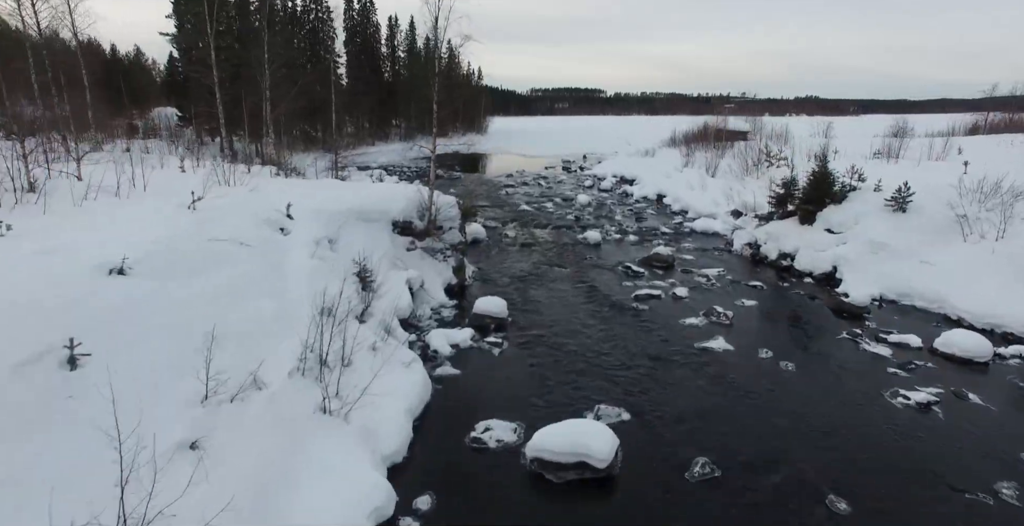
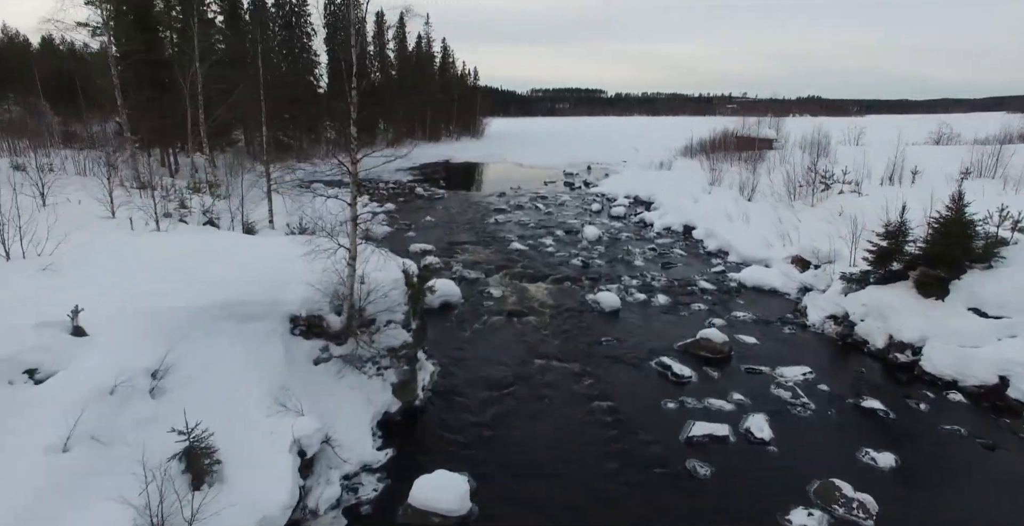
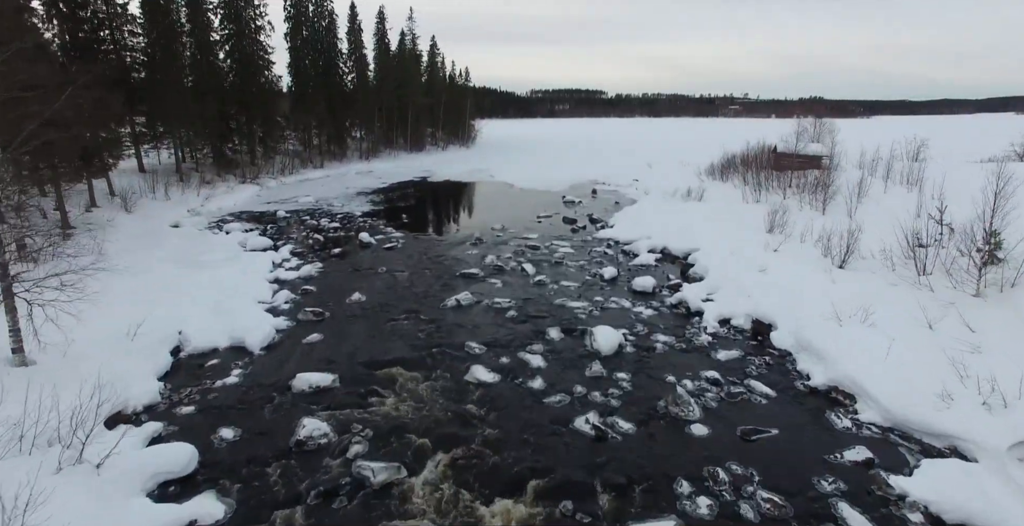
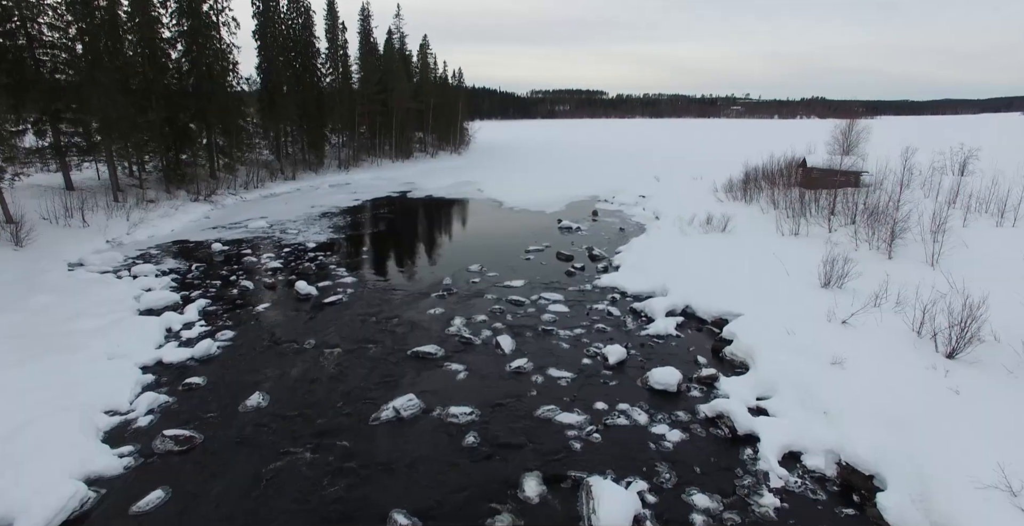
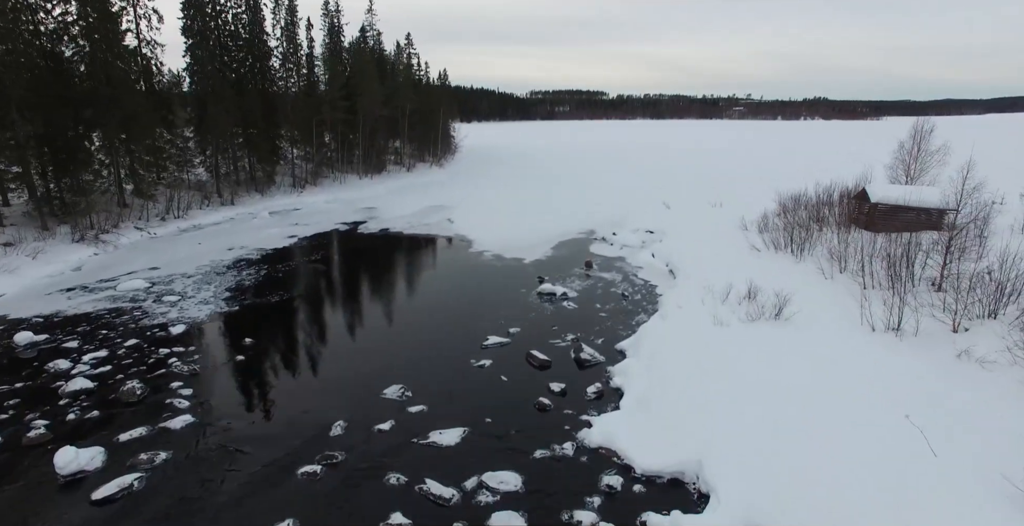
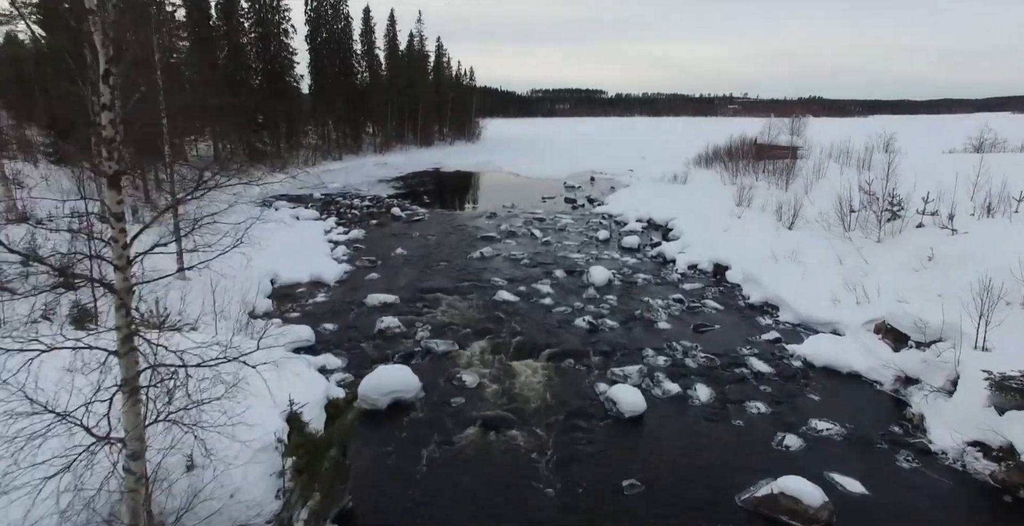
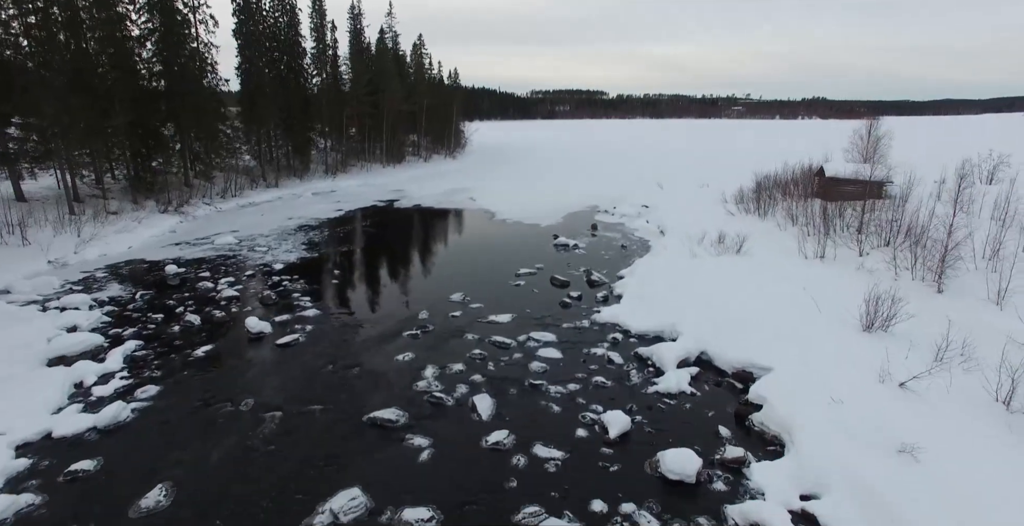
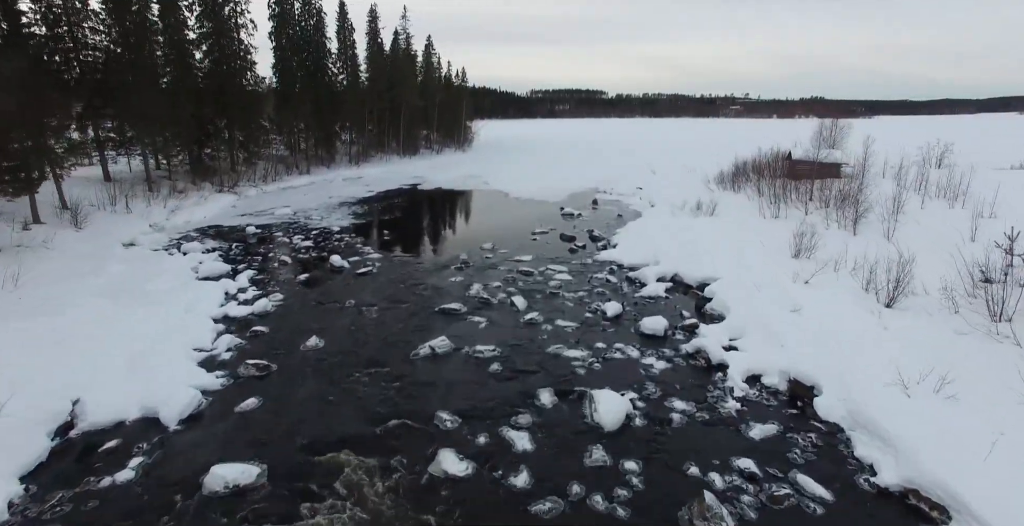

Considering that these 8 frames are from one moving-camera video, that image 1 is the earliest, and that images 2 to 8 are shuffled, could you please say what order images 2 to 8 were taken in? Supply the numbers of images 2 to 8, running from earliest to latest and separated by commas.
2, 6, 3, 8, 4, 7, 5
